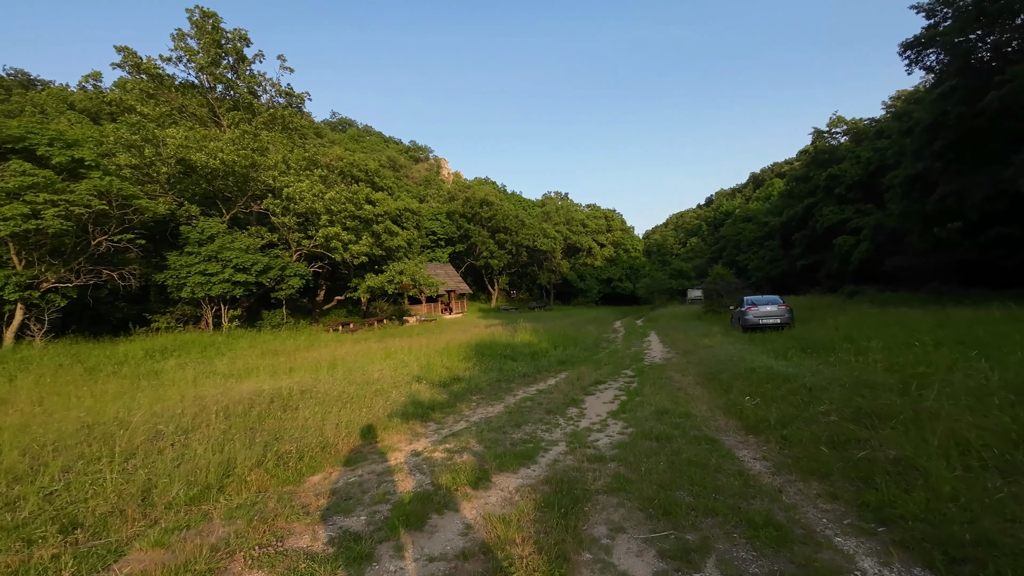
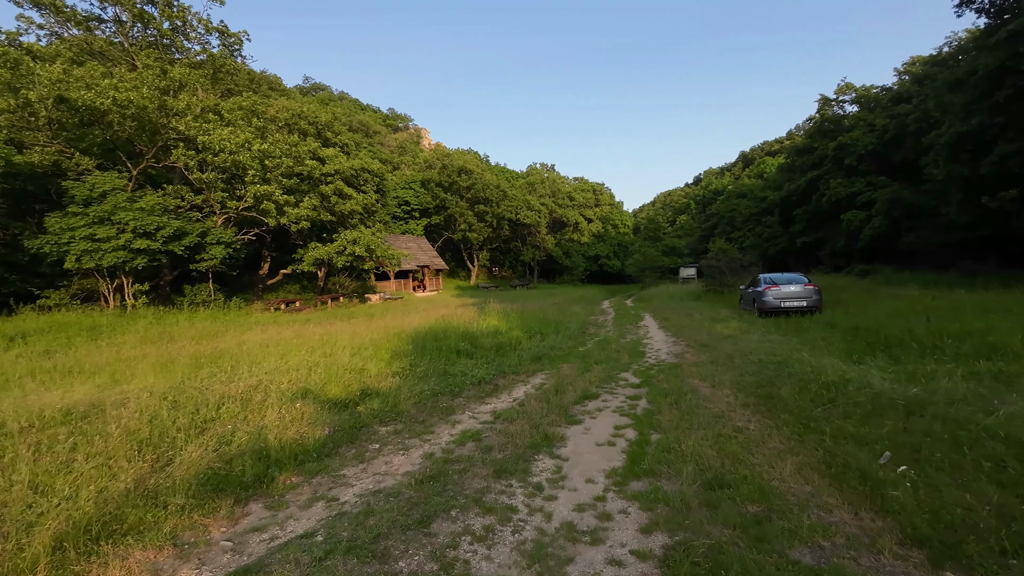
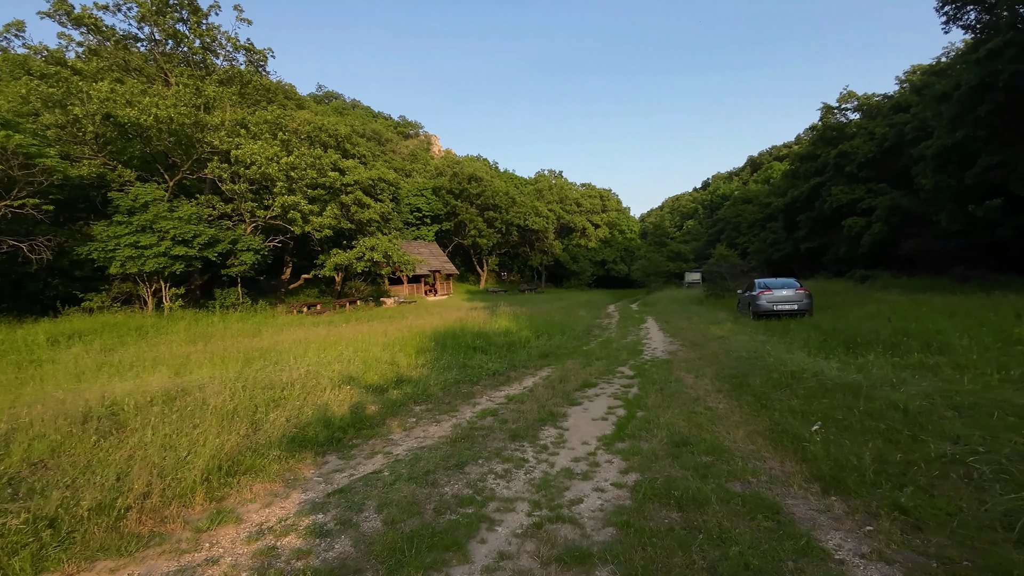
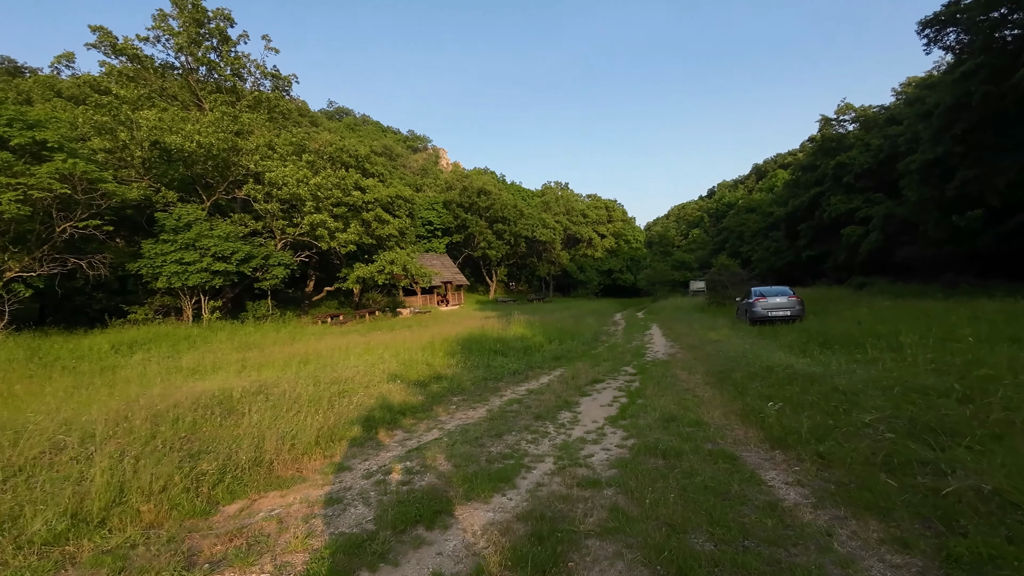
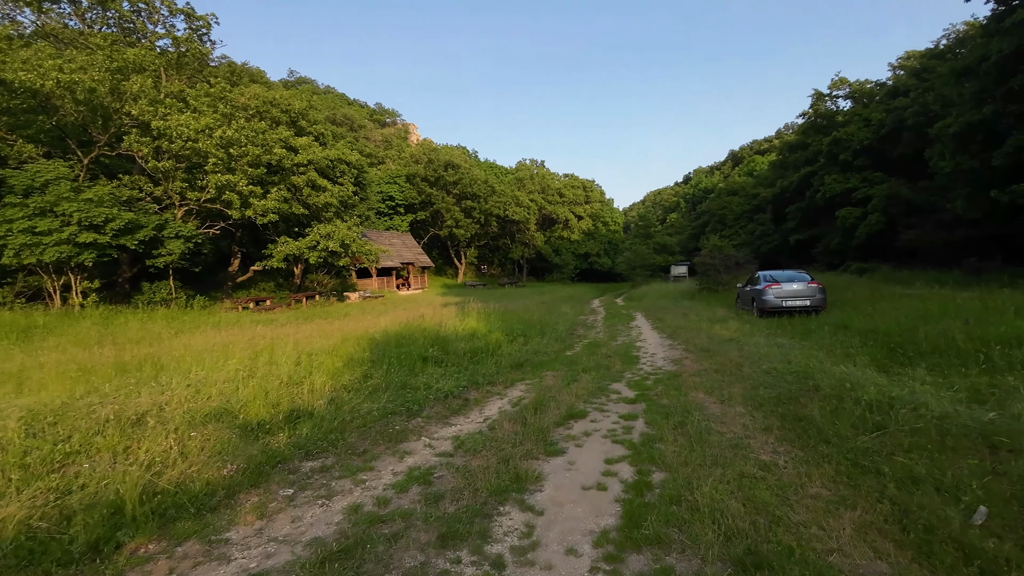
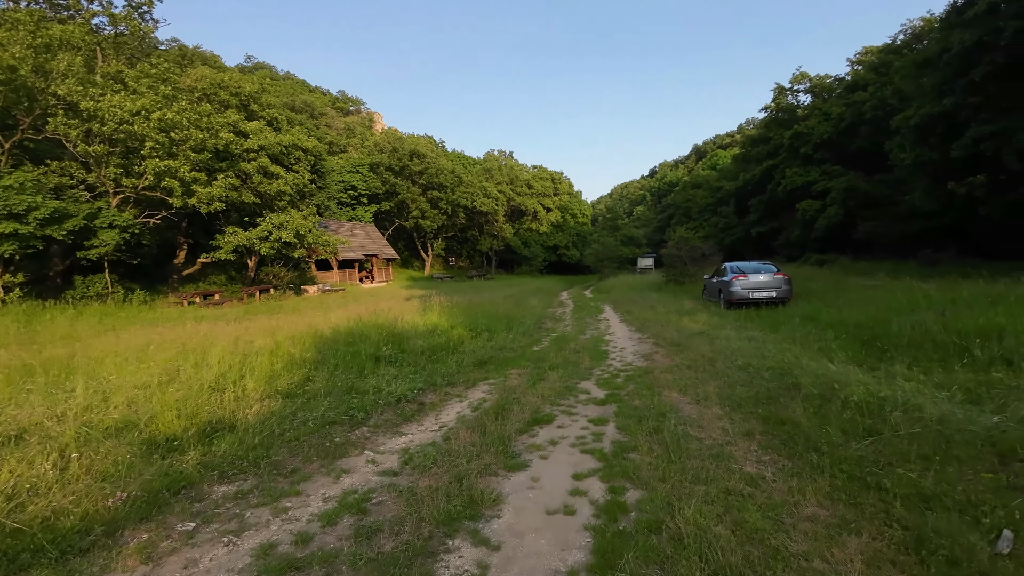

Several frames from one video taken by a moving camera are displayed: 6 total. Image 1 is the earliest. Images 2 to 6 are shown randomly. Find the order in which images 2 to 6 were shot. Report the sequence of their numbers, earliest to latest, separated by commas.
4, 3, 2, 5, 6
